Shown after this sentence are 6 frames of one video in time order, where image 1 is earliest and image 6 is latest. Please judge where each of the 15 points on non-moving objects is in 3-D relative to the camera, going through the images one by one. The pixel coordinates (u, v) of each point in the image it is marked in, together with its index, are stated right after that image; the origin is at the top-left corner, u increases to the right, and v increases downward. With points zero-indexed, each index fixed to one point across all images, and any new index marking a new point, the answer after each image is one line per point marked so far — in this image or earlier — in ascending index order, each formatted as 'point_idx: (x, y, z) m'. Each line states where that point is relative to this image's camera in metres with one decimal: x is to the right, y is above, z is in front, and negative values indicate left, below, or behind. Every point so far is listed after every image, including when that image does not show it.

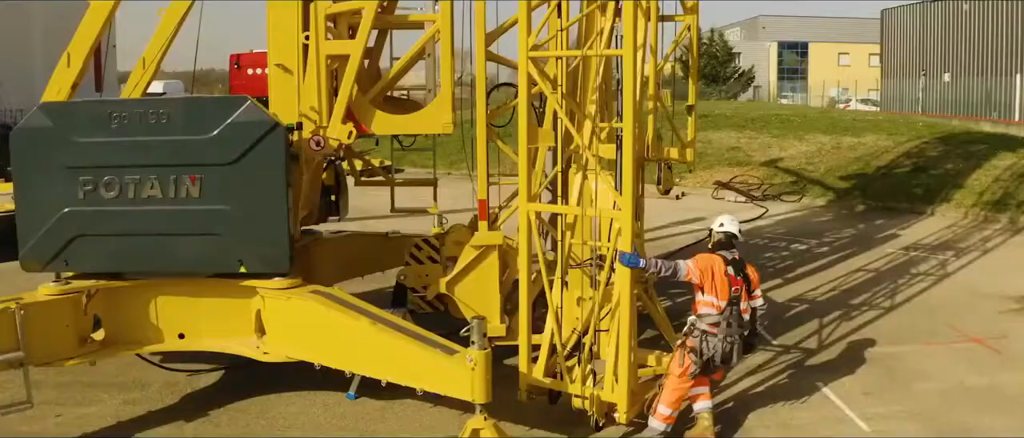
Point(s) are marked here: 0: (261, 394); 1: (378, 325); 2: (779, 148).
0: (-2.0, -1.4, +7.4) m
1: (-0.9, -0.7, +6.0) m
2: (+5.0, +1.3, +17.4) m
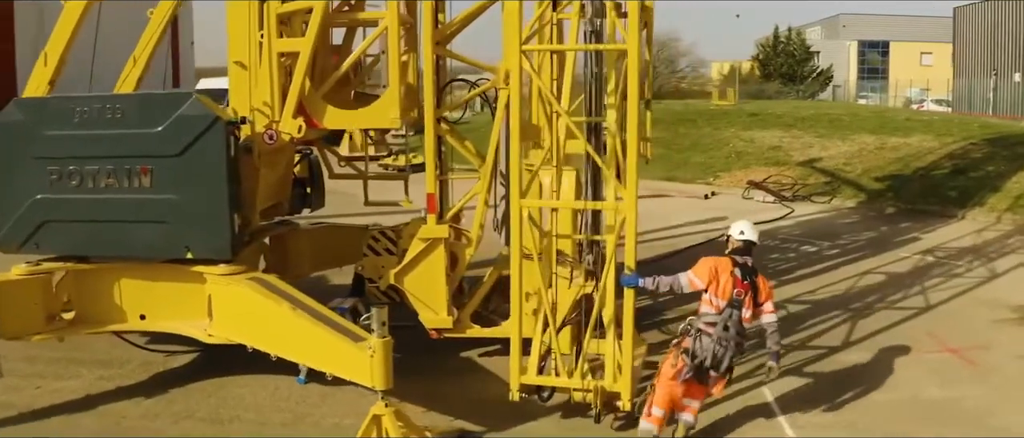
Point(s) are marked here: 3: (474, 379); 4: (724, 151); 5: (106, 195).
0: (-2.4, -1.3, +7.7) m
1: (-1.5, -0.6, +6.3) m
2: (+5.6, +1.3, +16.9) m
3: (-0.3, -1.3, +7.5) m
4: (+4.1, +1.3, +18.2) m
5: (-3.0, +0.2, +6.8) m
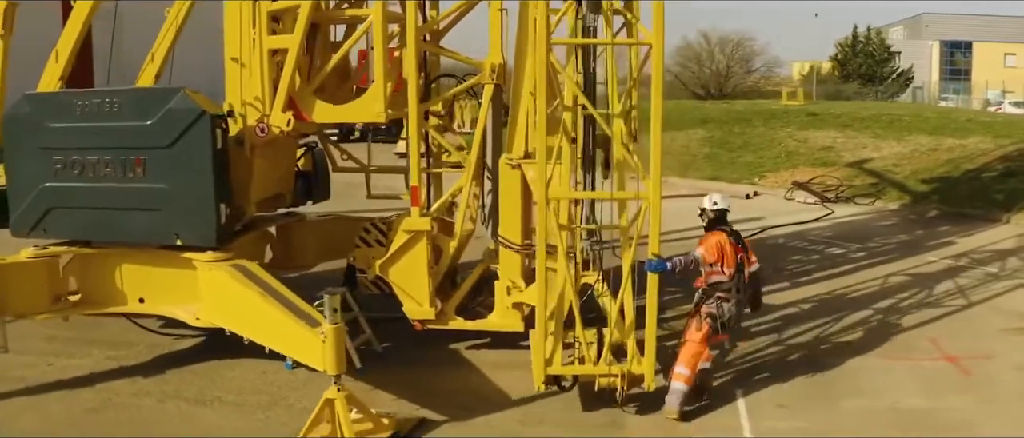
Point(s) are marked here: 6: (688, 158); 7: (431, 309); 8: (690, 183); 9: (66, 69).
0: (-2.5, -1.2, +8.1) m
1: (-1.7, -0.6, +6.5) m
2: (+6.4, +1.2, +16.4) m
3: (-0.5, -1.2, +7.6) m
4: (+5.0, +1.3, +17.9) m
5: (-3.2, +0.3, +7.2) m
6: (+3.6, +1.3, +19.1) m
7: (-0.6, -0.7, +7.6) m
8: (+3.2, +0.7, +17.0) m
9: (-3.7, +1.2, +7.7) m
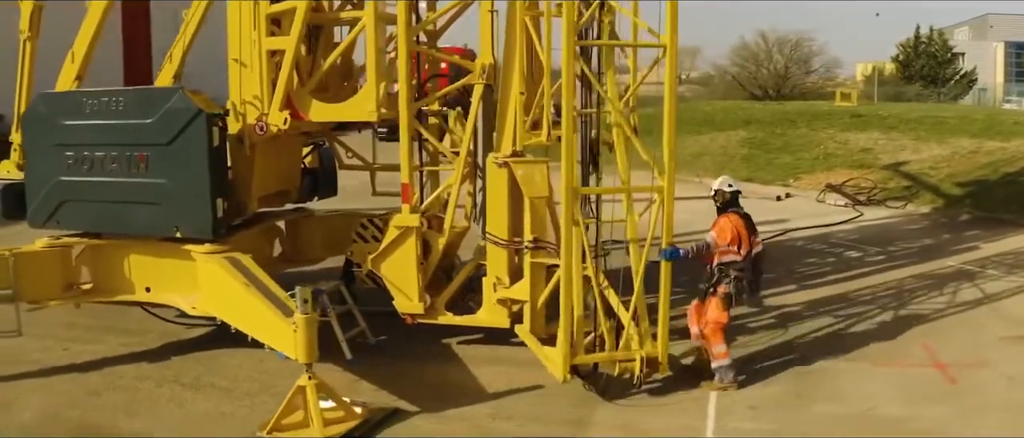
0: (-2.6, -1.2, +8.4) m
1: (-1.9, -0.5, +6.8) m
2: (+6.9, +1.2, +16.1) m
3: (-0.6, -1.2, +7.8) m
4: (+5.7, +1.3, +17.6) m
5: (-3.3, +0.3, +7.6) m
6: (+4.4, +1.2, +19.0) m
7: (-0.8, -0.7, +7.7) m
8: (+3.8, +0.6, +16.8) m
9: (-3.7, +1.3, +8.1) m
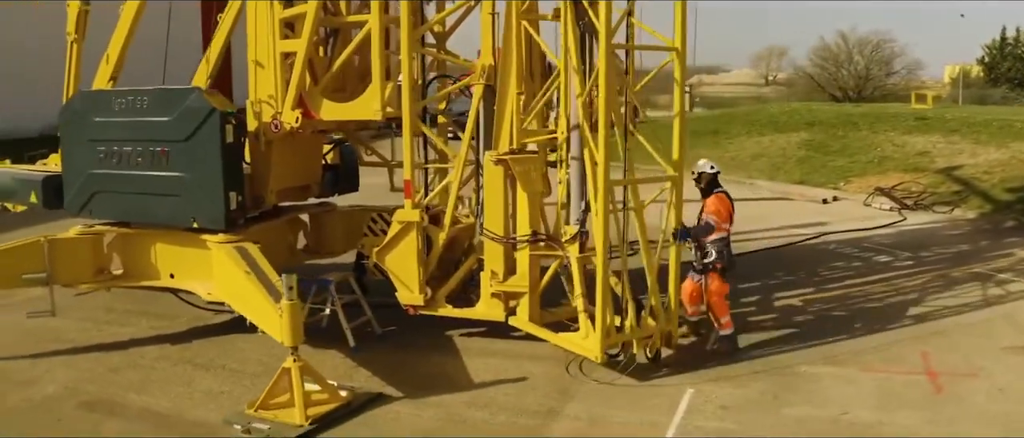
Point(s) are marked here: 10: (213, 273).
0: (-2.6, -1.1, +8.9) m
1: (-2.0, -0.4, +7.2) m
2: (+7.7, +1.1, +15.6) m
3: (-0.6, -1.2, +8.0) m
4: (+6.6, +1.2, +17.2) m
5: (-3.3, +0.4, +8.2) m
6: (+5.4, +1.2, +18.7) m
7: (-0.8, -0.7, +8.1) m
8: (+4.7, +0.6, +16.7) m
9: (-3.7, +1.4, +8.7) m
10: (-2.6, -0.5, +8.0) m
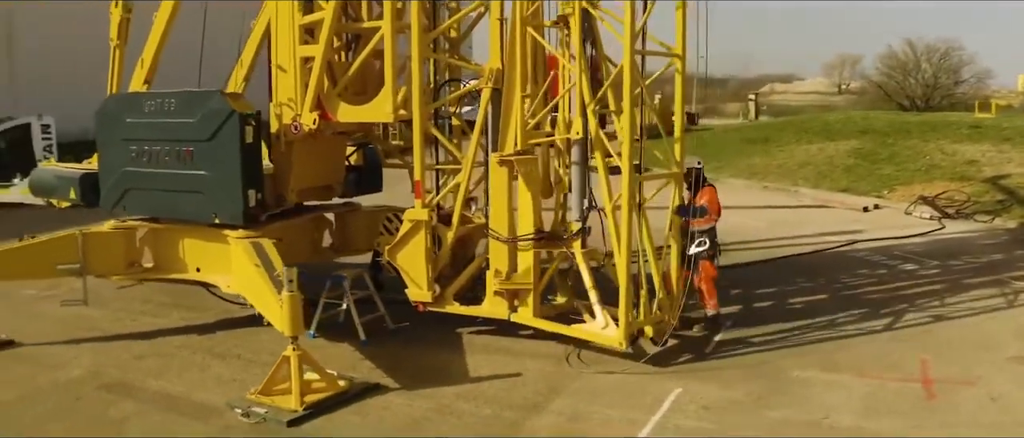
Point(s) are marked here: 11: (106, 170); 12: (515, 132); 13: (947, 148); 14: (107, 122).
0: (-2.5, -1.1, +9.3) m
1: (-2.1, -0.4, +7.6) m
2: (+8.3, +0.9, +15.2) m
3: (-0.6, -1.2, +8.3) m
4: (+7.4, +1.0, +16.9) m
5: (-3.2, +0.5, +8.6) m
6: (+6.3, +1.0, +18.5) m
7: (-0.8, -0.7, +8.3) m
8: (+5.4, +0.4, +16.5) m
9: (-3.6, +1.4, +9.2) m
10: (-2.5, -0.4, +8.4) m
11: (-3.9, +0.5, +9.0) m
12: (0.0, +0.8, +8.0) m
13: (+8.1, +1.3, +17.3) m
14: (-3.9, +0.9, +8.9) m
